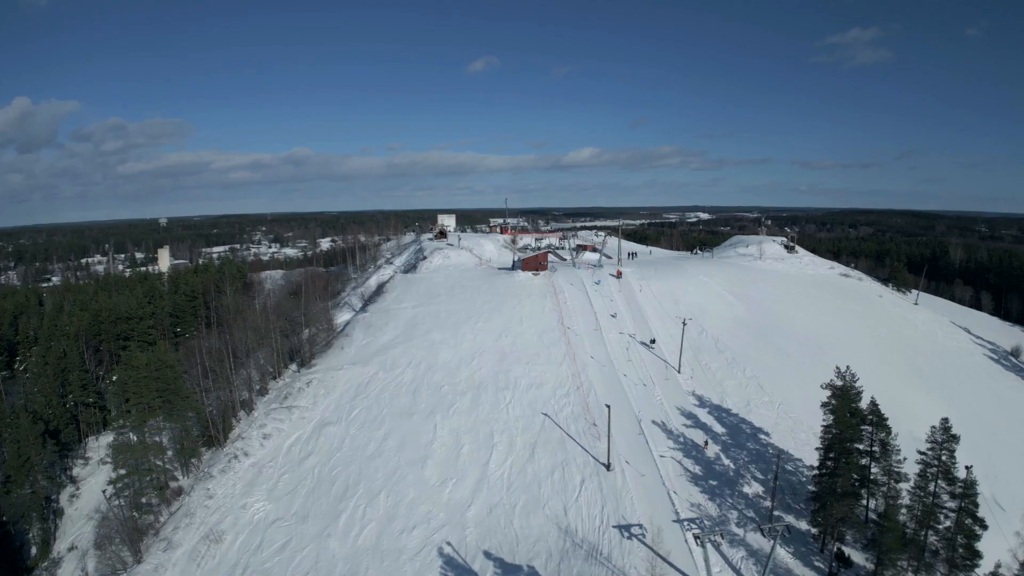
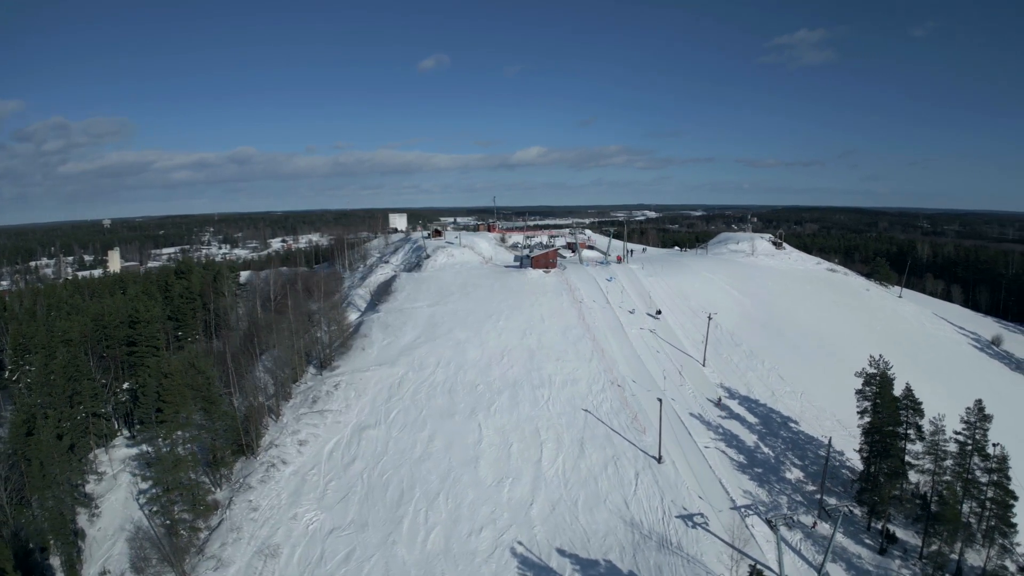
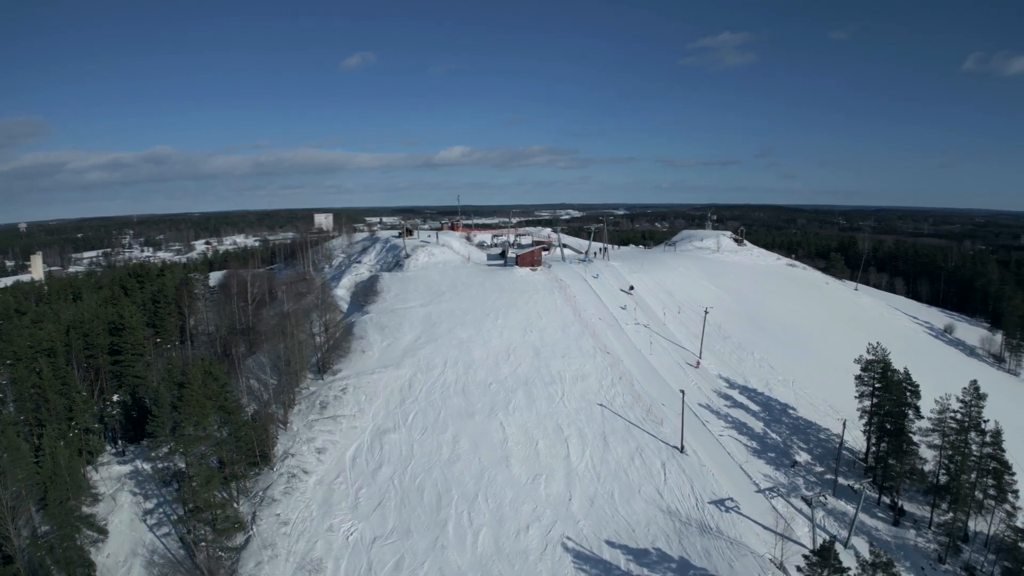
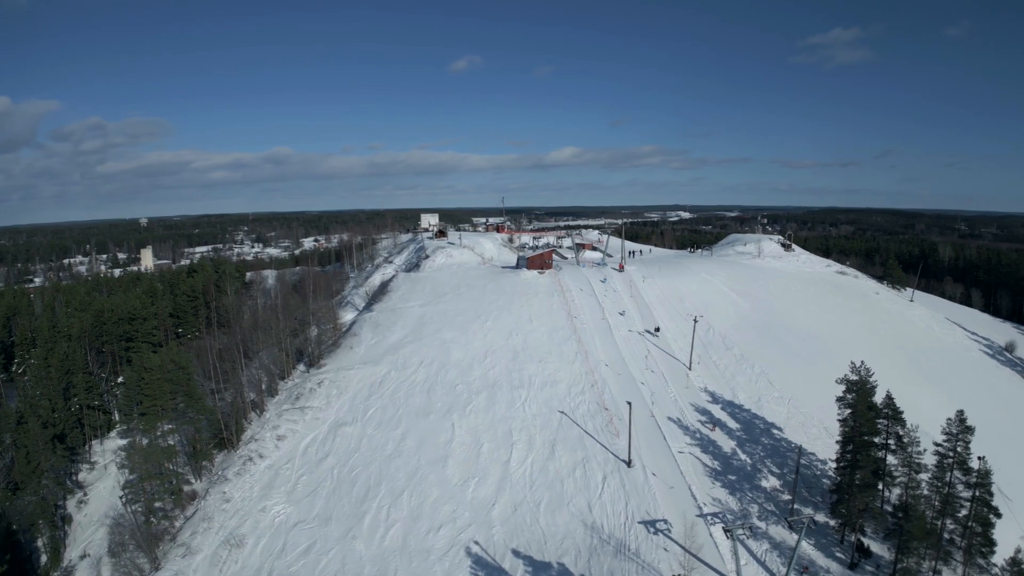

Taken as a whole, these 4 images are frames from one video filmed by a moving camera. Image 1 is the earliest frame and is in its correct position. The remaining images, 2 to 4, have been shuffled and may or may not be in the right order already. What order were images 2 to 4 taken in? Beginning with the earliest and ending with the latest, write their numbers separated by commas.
4, 2, 3
